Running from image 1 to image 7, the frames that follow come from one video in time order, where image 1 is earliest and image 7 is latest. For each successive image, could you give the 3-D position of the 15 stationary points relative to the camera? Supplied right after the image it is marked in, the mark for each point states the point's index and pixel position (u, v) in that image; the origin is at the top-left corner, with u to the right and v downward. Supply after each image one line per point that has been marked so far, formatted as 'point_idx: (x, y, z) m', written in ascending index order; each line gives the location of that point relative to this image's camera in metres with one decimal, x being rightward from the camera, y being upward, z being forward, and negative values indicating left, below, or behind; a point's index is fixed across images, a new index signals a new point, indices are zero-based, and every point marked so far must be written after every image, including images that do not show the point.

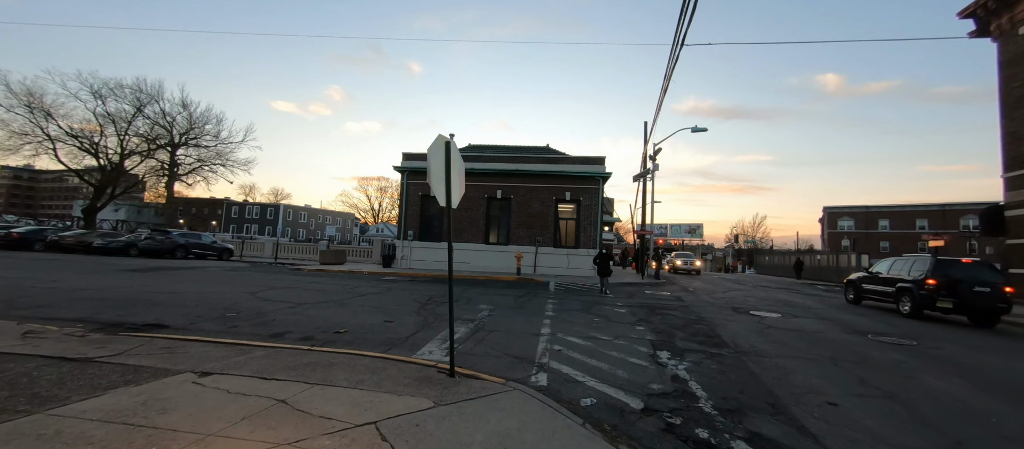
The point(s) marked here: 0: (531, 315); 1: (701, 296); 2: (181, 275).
0: (+0.5, -2.4, +9.6) m
1: (+7.5, -2.9, +14.3) m
2: (-12.9, -2.0, +14.1) m
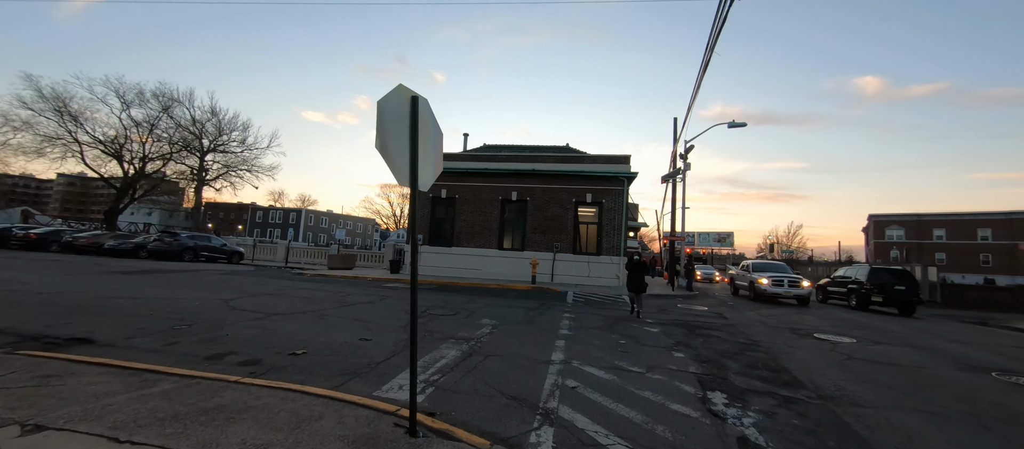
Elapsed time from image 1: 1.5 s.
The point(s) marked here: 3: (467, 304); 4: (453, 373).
0: (+0.6, -2.4, +7.9) m
1: (+7.9, -3.0, +12.2) m
2: (-12.4, -2.0, +13.2) m
3: (-1.4, -2.5, +11.3) m
4: (-0.9, -2.2, +5.4) m
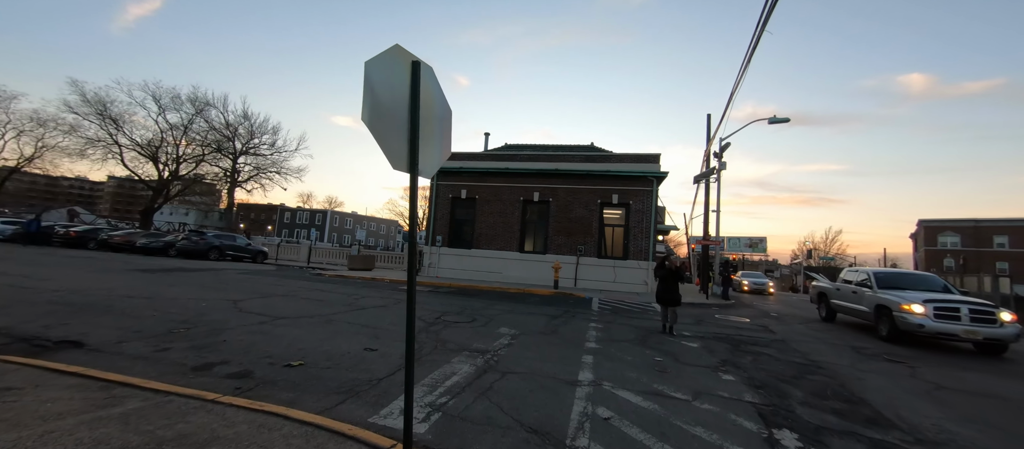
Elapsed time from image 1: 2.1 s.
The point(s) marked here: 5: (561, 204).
0: (+1.0, -2.4, +7.0) m
1: (+8.6, -3.1, +10.9) m
2: (-11.7, -1.9, +13.1) m
3: (-0.8, -2.5, +10.5) m
4: (-0.6, -2.2, +4.7) m
5: (+2.6, +1.1, +19.6) m
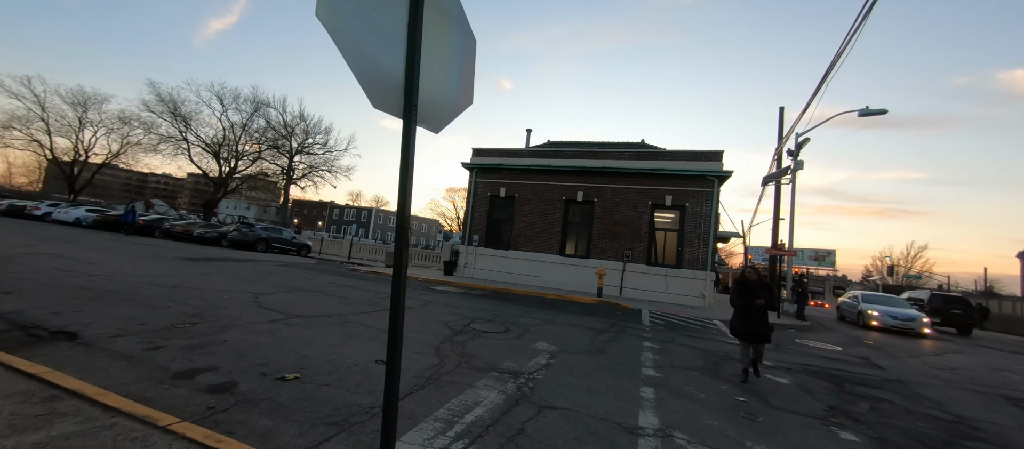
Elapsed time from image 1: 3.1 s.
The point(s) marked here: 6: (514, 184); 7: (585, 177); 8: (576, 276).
0: (+1.7, -2.4, +5.7) m
1: (+9.5, -3.3, +8.7) m
2: (-10.3, -1.6, +13.1) m
3: (+0.2, -2.4, +9.4) m
4: (-0.2, -2.1, +3.5) m
5: (+4.7, +1.0, +18.0) m
6: (+0.1, +2.2, +19.7) m
7: (+3.7, +2.4, +18.5) m
8: (+3.2, -2.5, +17.9) m
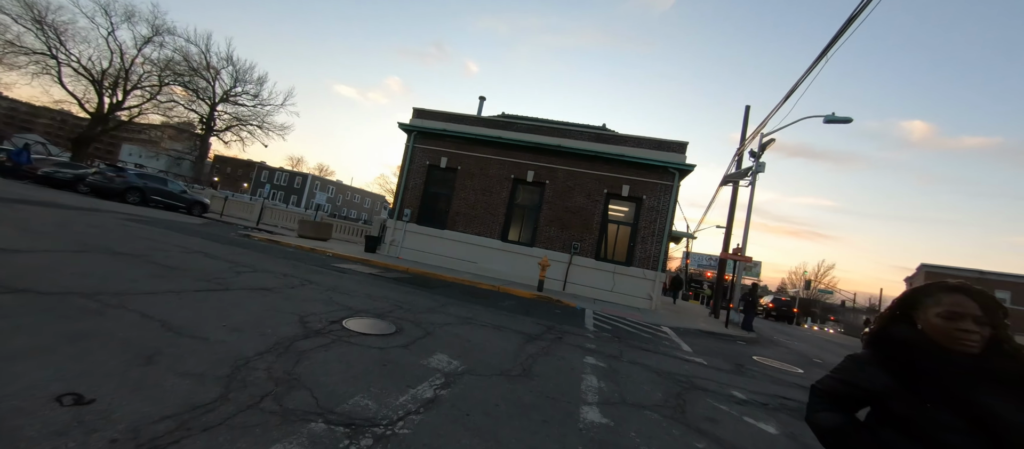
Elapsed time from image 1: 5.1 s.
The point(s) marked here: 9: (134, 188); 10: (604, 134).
0: (+0.3, -1.9, +3.5) m
1: (+7.6, -3.5, +7.6) m
2: (-12.4, +0.3, +9.3) m
3: (-1.6, -1.7, +7.0) m
4: (-1.3, -1.6, +1.1) m
5: (+2.1, +1.6, +16.0) m
6: (-2.6, +3.3, +17.1) m
7: (+1.2, +3.2, +16.4) m
8: (+0.2, -1.8, +15.8) m
9: (-19.8, +1.9, +18.9) m
10: (+4.1, +4.0, +16.1) m
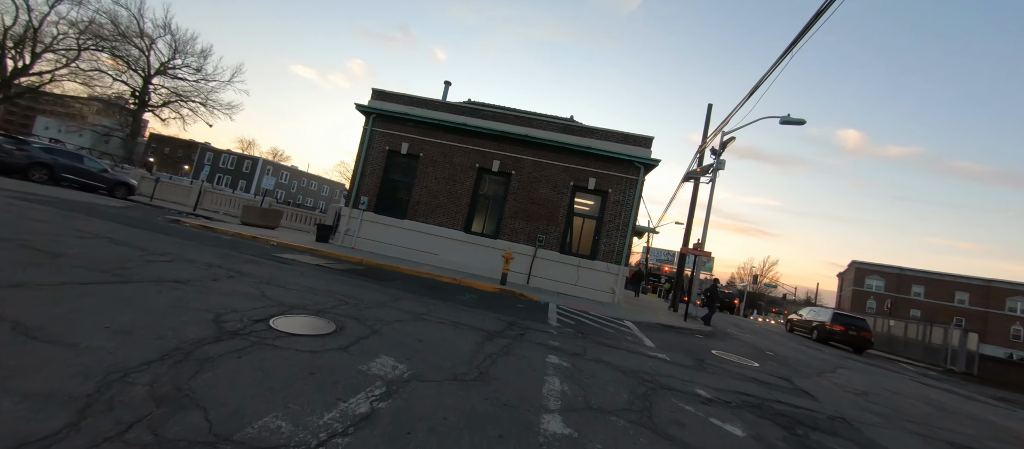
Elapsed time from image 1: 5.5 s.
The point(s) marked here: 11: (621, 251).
0: (-0.1, -1.8, +3.1) m
1: (+6.7, -3.5, +7.8) m
2: (-13.2, +0.8, +7.6) m
3: (-2.4, -1.5, +6.3) m
4: (-1.4, -1.4, +0.5) m
5: (+0.5, +1.9, +15.6) m
6: (-4.1, +3.8, +16.2) m
7: (-0.3, +3.5, +15.8) m
8: (-1.4, -1.4, +15.3) m
9: (-21.4, +2.8, +16.4) m
10: (+2.6, +4.3, +15.8) m
11: (+4.6, -1.1, +15.0) m
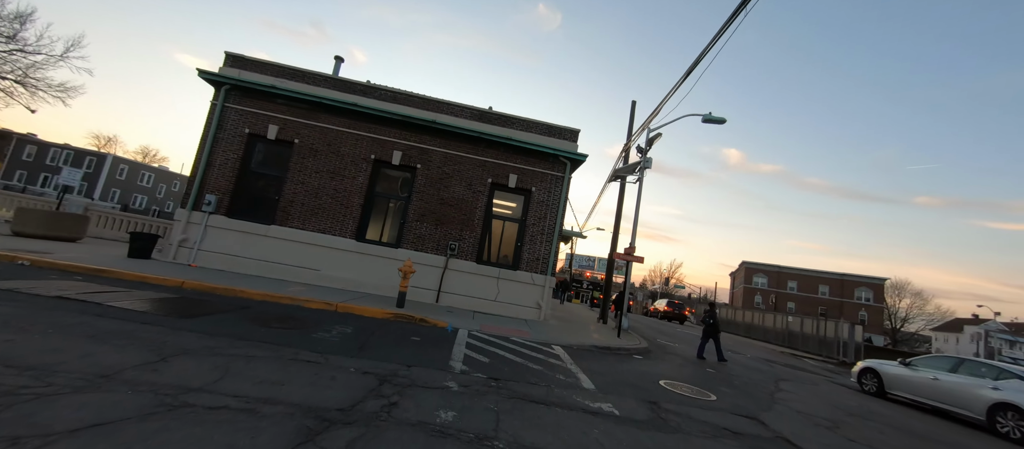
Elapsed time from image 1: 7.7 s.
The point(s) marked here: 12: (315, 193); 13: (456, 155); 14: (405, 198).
0: (-0.9, -1.7, +0.4) m
1: (+4.9, -3.4, +6.3) m
2: (-14.7, +0.7, +2.2) m
3: (-3.7, -1.4, +3.1) m
4: (-1.7, -1.2, -2.4) m
5: (-2.8, +1.7, +12.9) m
6: (-7.5, +3.5, +12.6) m
7: (-3.8, +3.3, +12.9) m
8: (-4.6, -1.6, +12.1) m
9: (-24.5, +2.4, +9.2) m
10: (-0.9, +4.1, +13.5) m
11: (+1.3, -1.3, +13.0) m
12: (-6.7, +1.1, +12.3) m
13: (-1.9, +2.5, +13.1) m
14: (-3.8, +0.9, +13.0) m
